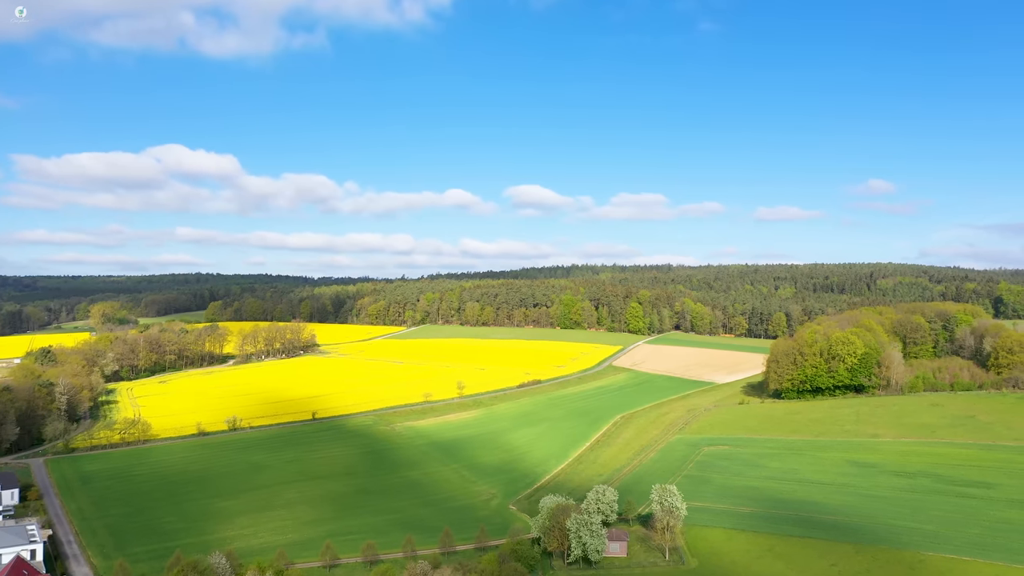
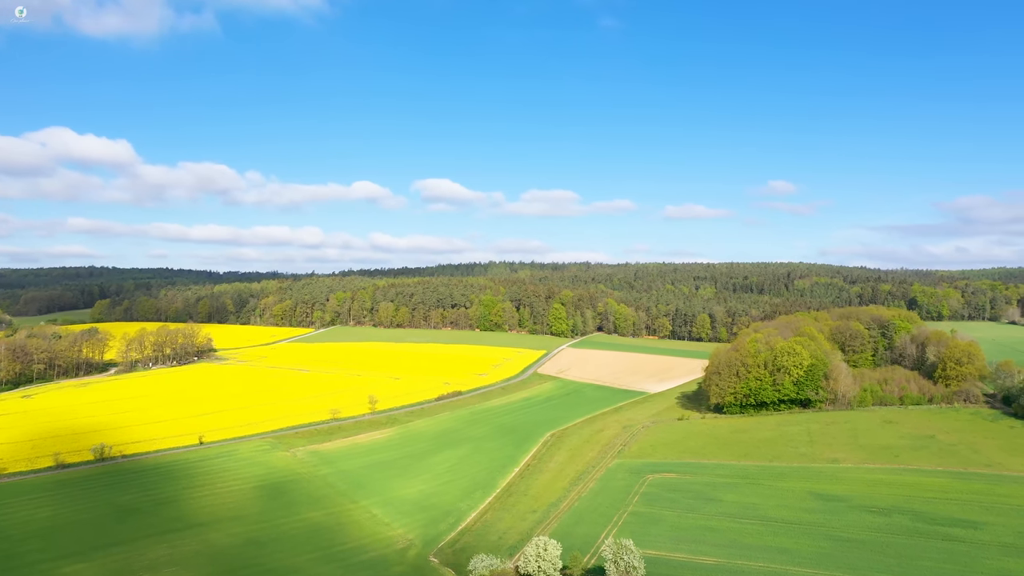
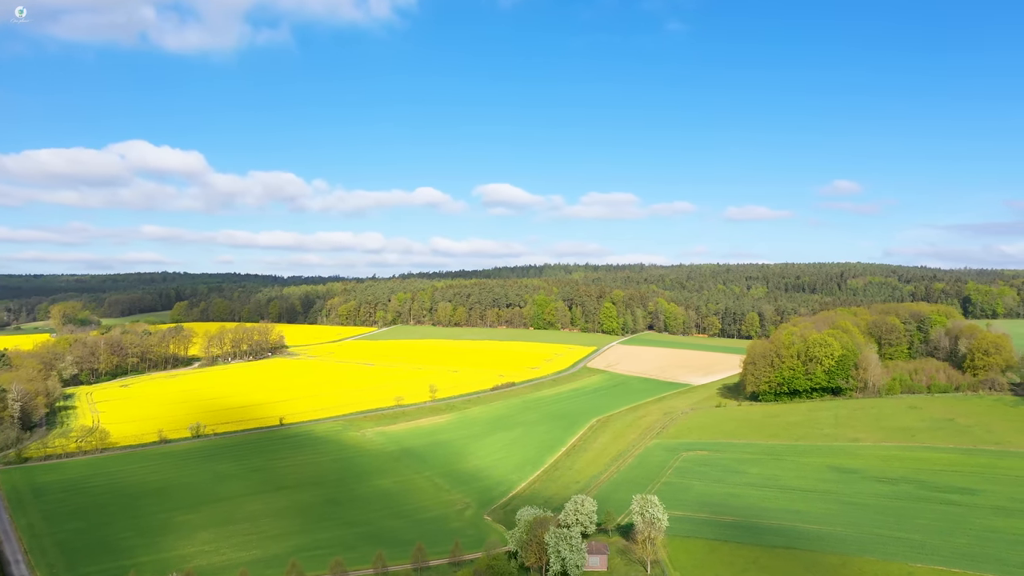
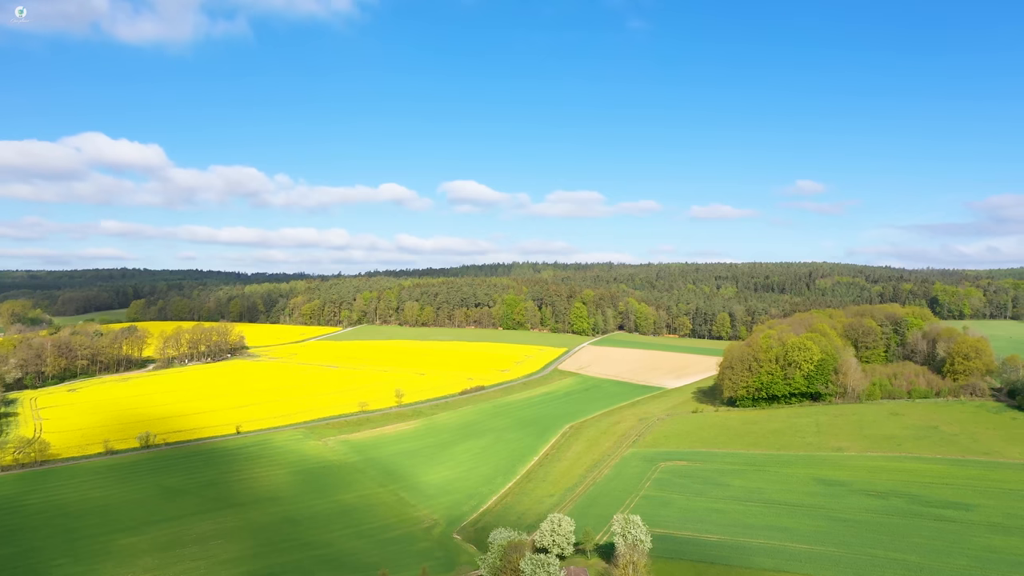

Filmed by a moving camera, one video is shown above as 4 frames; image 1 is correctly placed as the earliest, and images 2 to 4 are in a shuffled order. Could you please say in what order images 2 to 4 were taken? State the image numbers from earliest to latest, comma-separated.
3, 4, 2
